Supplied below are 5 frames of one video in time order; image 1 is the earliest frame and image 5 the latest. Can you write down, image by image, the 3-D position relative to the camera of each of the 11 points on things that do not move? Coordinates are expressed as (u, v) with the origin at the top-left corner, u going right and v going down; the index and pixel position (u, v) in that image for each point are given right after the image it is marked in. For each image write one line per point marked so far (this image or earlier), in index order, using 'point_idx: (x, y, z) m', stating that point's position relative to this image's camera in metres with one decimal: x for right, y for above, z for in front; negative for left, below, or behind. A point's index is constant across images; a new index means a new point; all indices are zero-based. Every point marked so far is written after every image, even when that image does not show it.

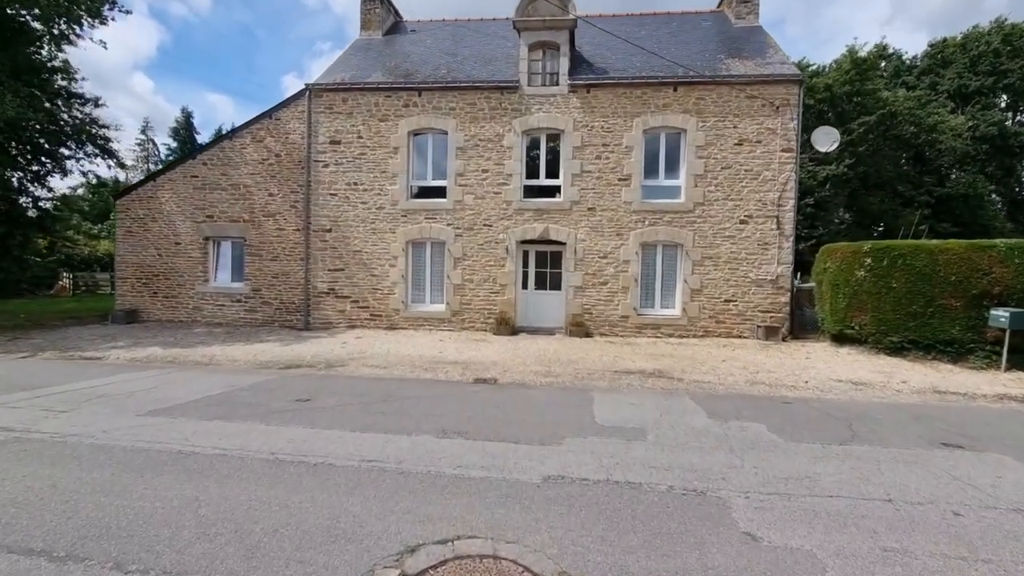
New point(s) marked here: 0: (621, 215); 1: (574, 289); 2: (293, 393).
0: (+2.5, +1.7, +11.4) m
1: (+1.4, 0.0, +11.6) m
2: (-2.6, -1.3, +6.0) m
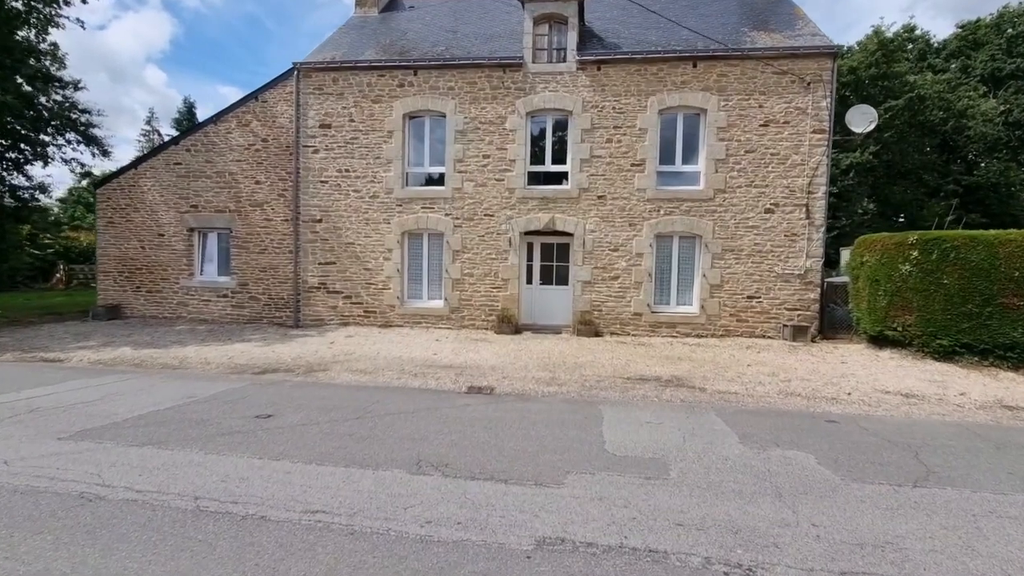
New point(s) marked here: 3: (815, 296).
0: (+2.5, +1.8, +10.4) m
1: (+1.5, +0.1, +10.7) m
2: (-2.7, -1.2, +5.2) m
3: (+6.0, -0.2, +10.0) m
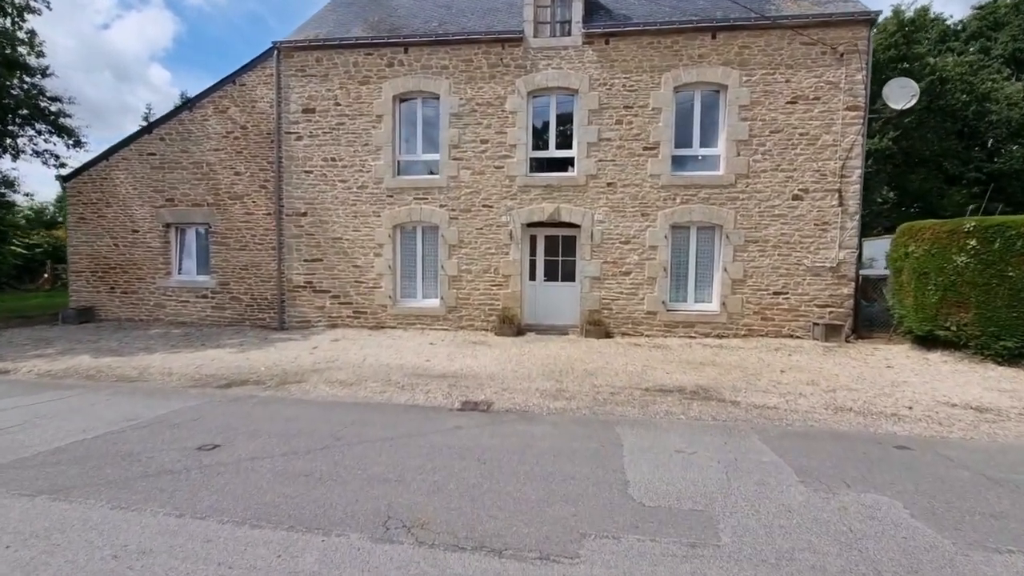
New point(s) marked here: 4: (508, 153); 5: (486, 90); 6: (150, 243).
0: (+2.5, +1.8, +9.5) m
1: (+1.5, +0.1, +9.7) m
2: (-2.7, -1.3, +4.3) m
3: (+6.1, -0.1, +9.1) m
4: (-0.1, +2.6, +9.8) m
5: (-0.5, +3.9, +9.8) m
6: (-8.0, +1.0, +11.0) m
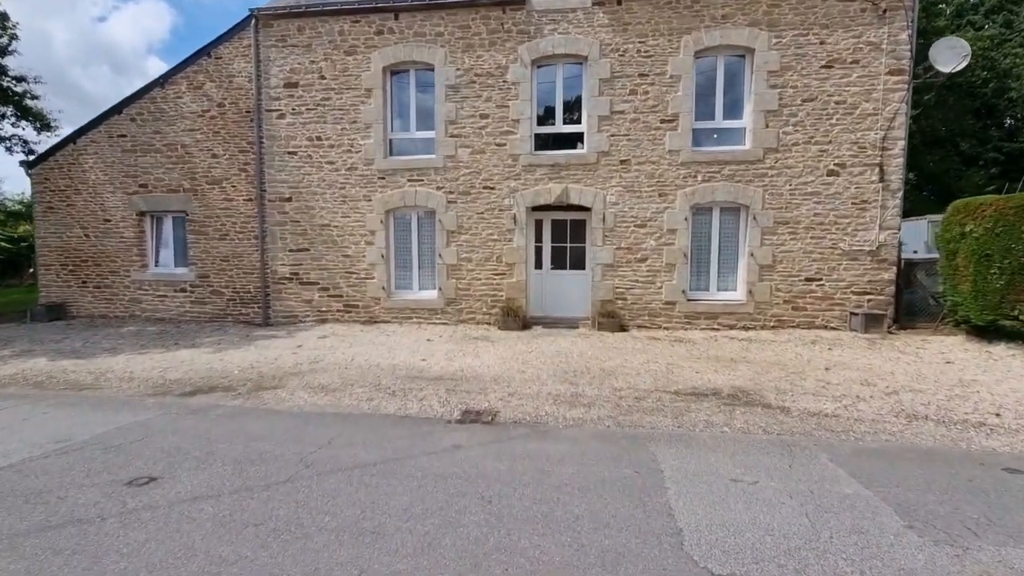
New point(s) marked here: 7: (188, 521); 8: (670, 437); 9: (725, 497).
0: (+2.6, +2.0, +8.6) m
1: (+1.6, +0.3, +8.9) m
2: (-2.6, -1.2, +3.5) m
3: (+6.2, +0.2, +8.2) m
4: (0.0, +2.8, +8.9) m
5: (-0.5, +4.0, +8.9) m
6: (-7.9, +1.1, +10.2) m
7: (-1.7, -1.2, +2.7) m
8: (+1.3, -1.2, +4.0) m
9: (+1.3, -1.2, +3.0) m
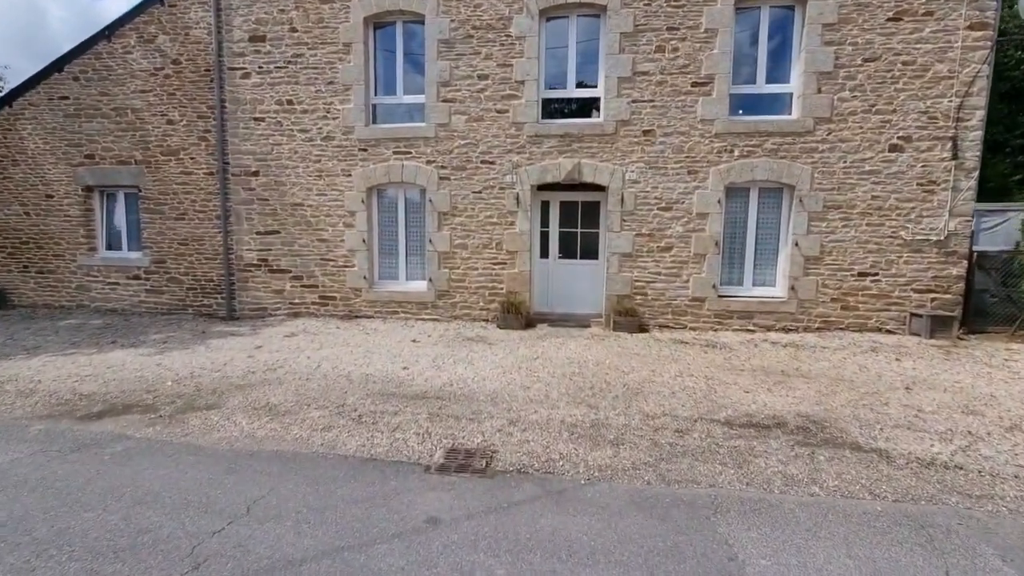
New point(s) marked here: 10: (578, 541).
0: (+2.6, +2.1, +7.2) m
1: (+1.6, +0.5, +7.6) m
2: (-2.6, -1.2, +2.3) m
3: (+6.2, +0.2, +6.9) m
4: (0.0, +2.9, +7.6) m
5: (-0.4, +4.2, +7.5) m
6: (-7.8, +1.4, +8.9) m
7: (-1.7, -1.3, +1.5) m
8: (+1.3, -1.2, +2.8) m
9: (+1.3, -1.3, +1.7) m
10: (+0.3, -1.2, +2.4) m
